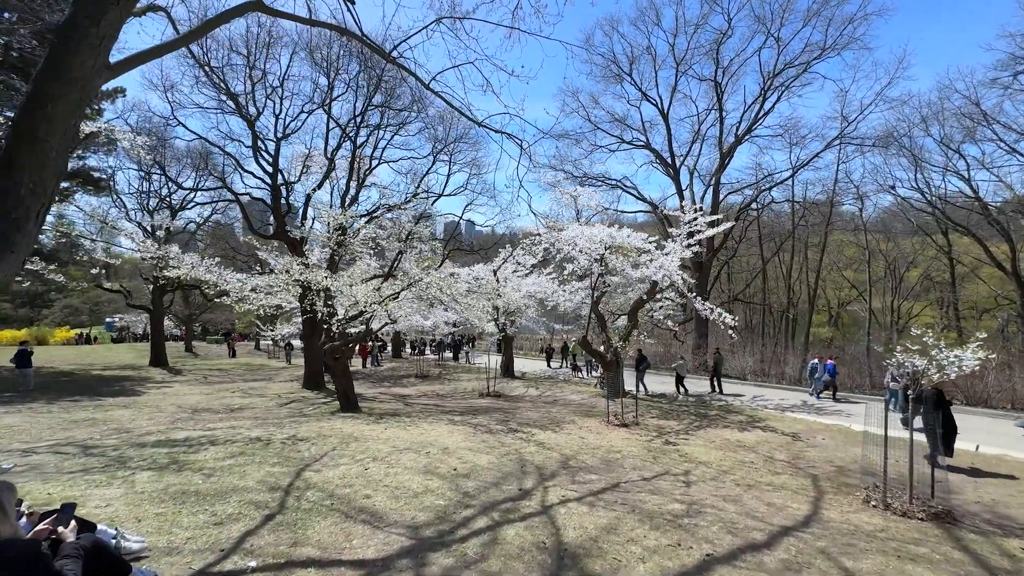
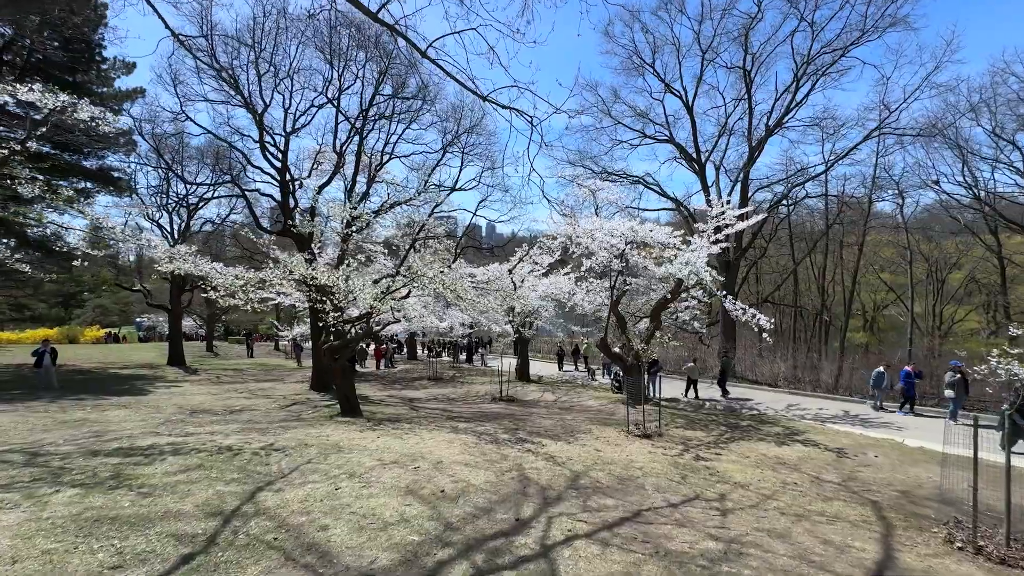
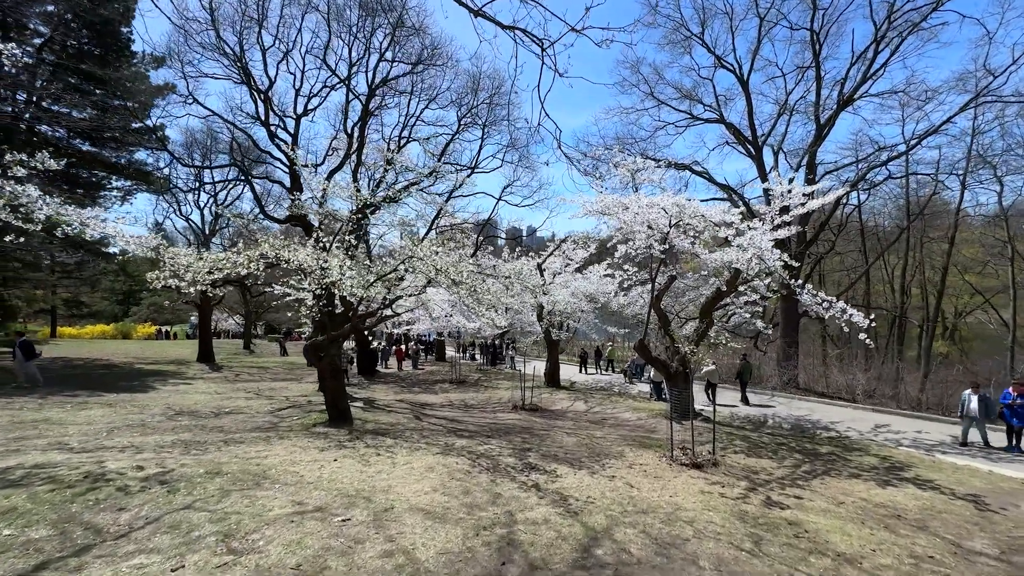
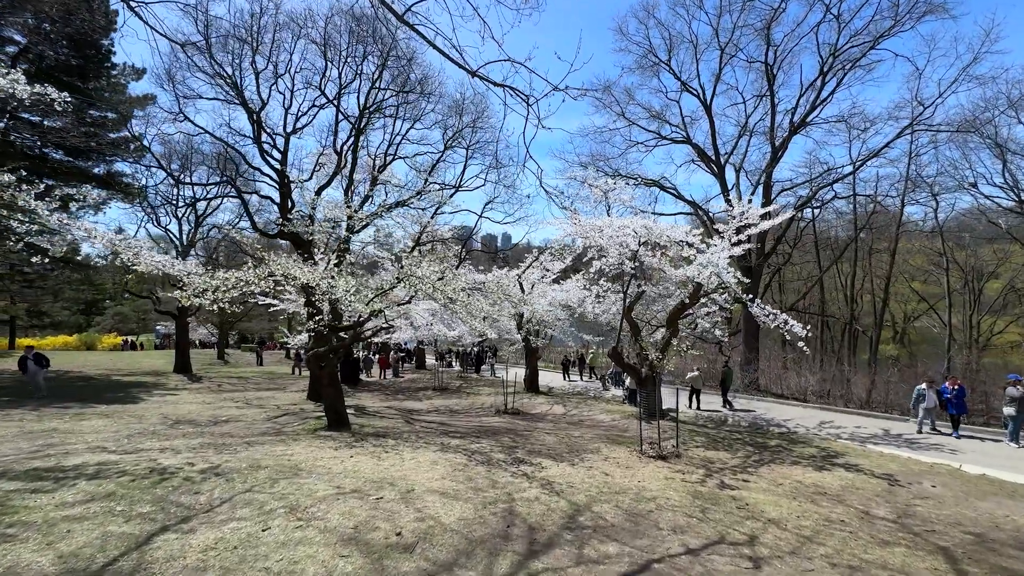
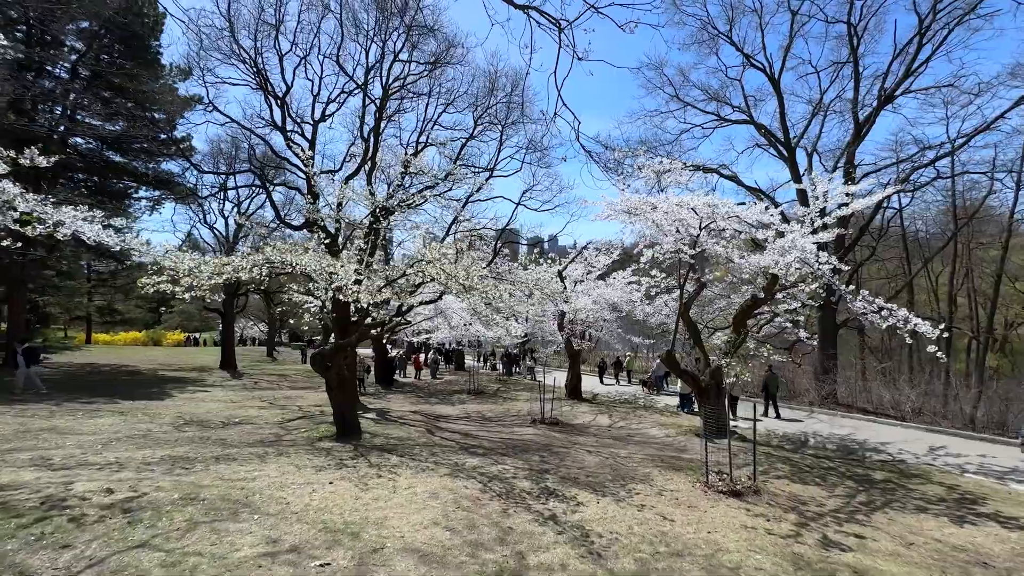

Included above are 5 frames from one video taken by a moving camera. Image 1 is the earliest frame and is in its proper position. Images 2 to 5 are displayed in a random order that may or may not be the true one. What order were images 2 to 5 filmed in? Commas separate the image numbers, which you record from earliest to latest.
2, 4, 3, 5
